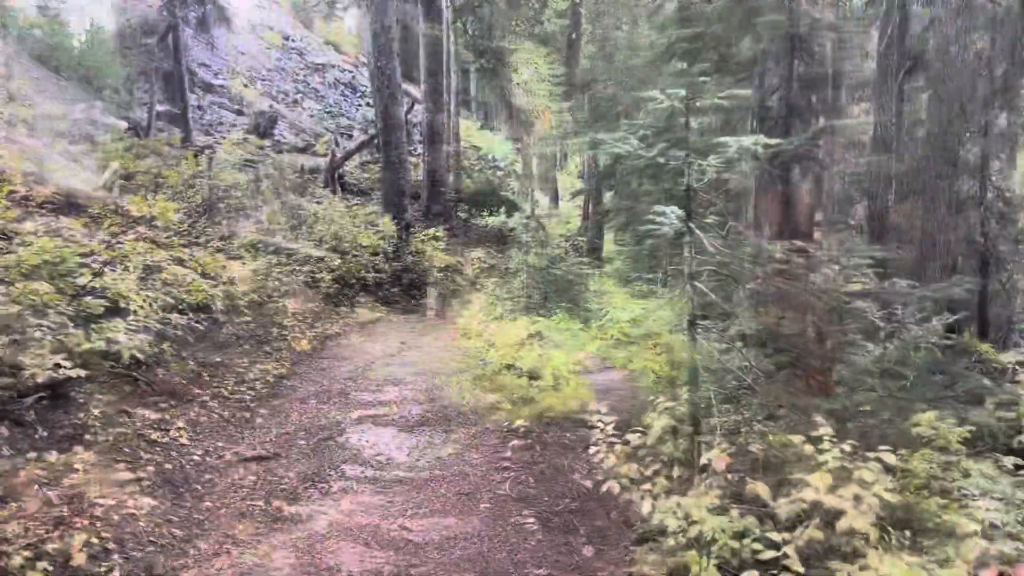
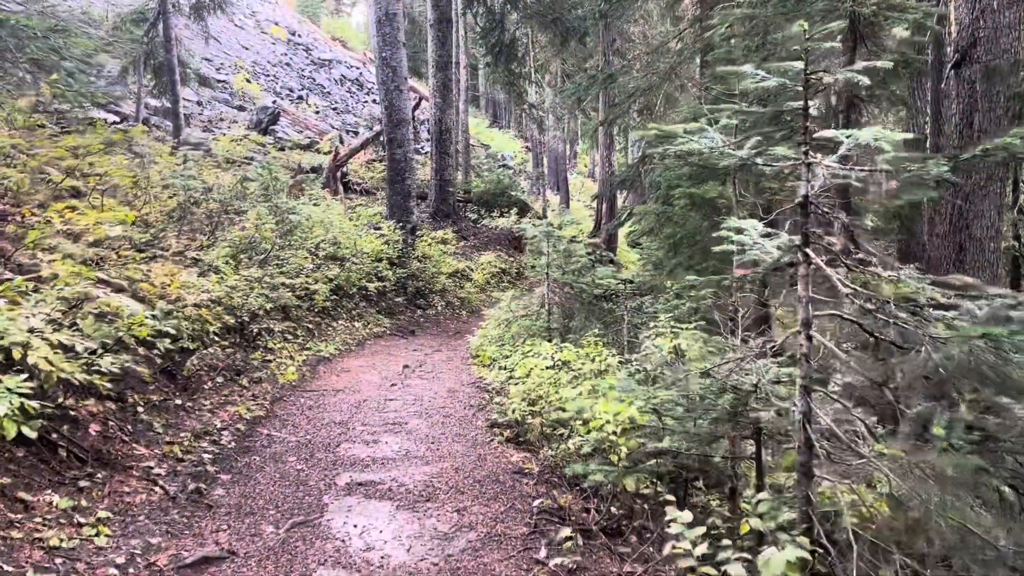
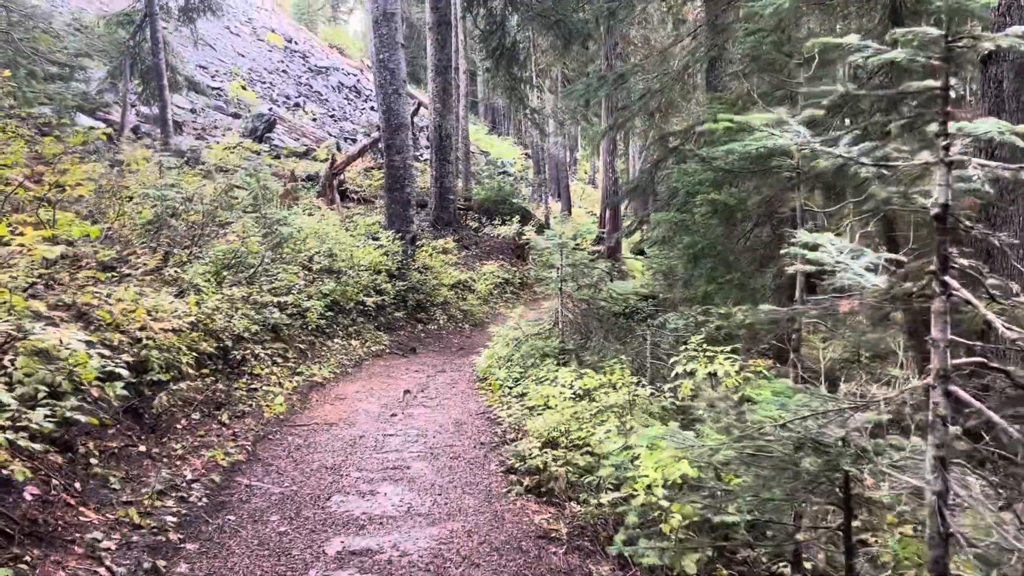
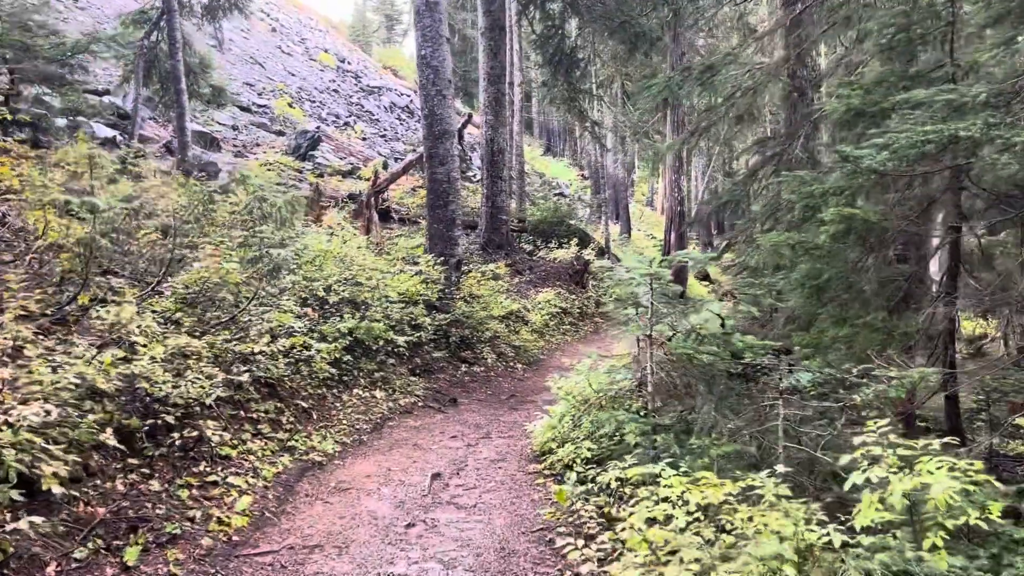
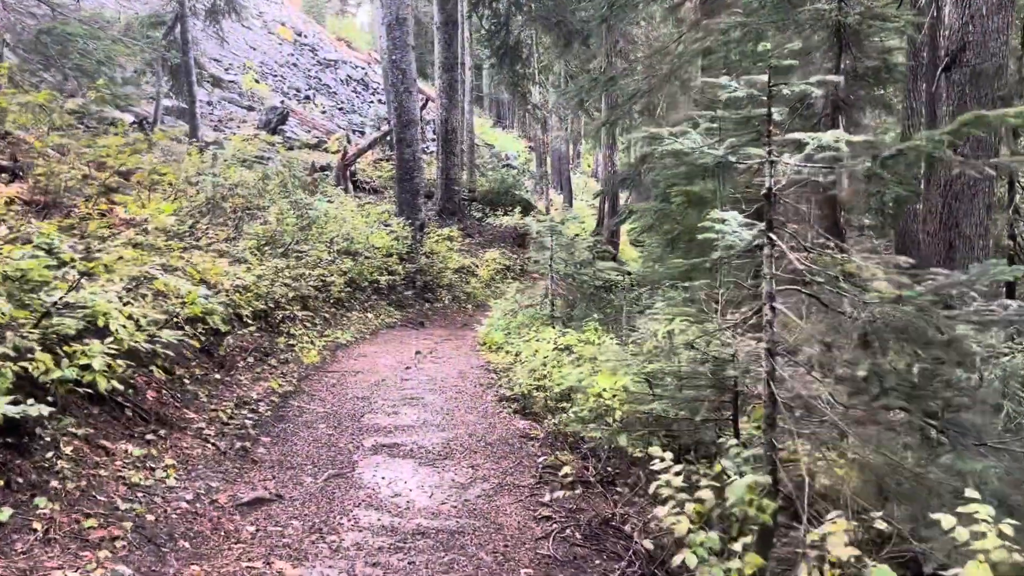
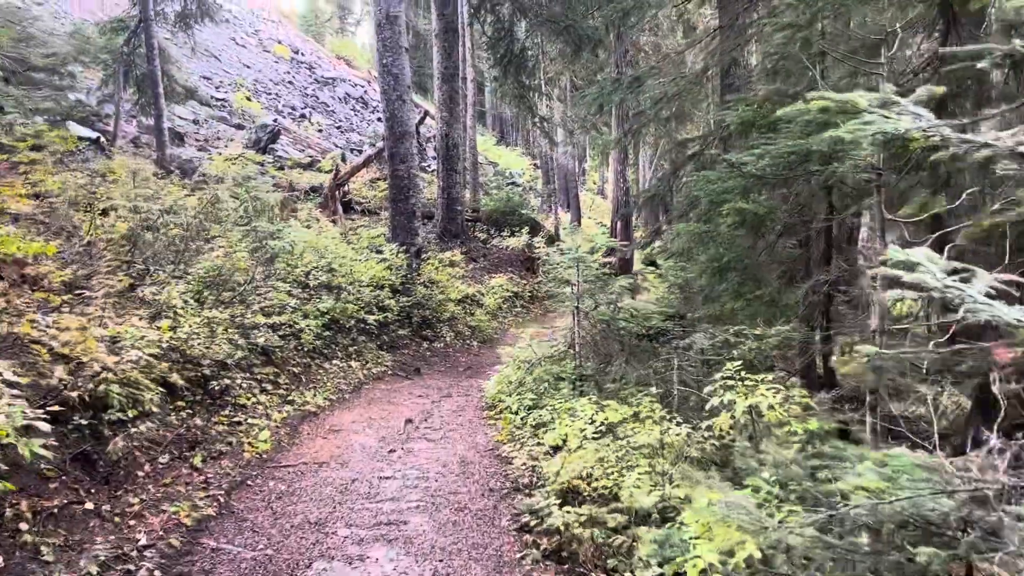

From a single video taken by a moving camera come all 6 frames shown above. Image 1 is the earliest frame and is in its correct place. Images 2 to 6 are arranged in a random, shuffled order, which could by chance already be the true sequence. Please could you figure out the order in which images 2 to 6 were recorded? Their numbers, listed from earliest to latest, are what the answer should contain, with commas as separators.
5, 2, 3, 6, 4
